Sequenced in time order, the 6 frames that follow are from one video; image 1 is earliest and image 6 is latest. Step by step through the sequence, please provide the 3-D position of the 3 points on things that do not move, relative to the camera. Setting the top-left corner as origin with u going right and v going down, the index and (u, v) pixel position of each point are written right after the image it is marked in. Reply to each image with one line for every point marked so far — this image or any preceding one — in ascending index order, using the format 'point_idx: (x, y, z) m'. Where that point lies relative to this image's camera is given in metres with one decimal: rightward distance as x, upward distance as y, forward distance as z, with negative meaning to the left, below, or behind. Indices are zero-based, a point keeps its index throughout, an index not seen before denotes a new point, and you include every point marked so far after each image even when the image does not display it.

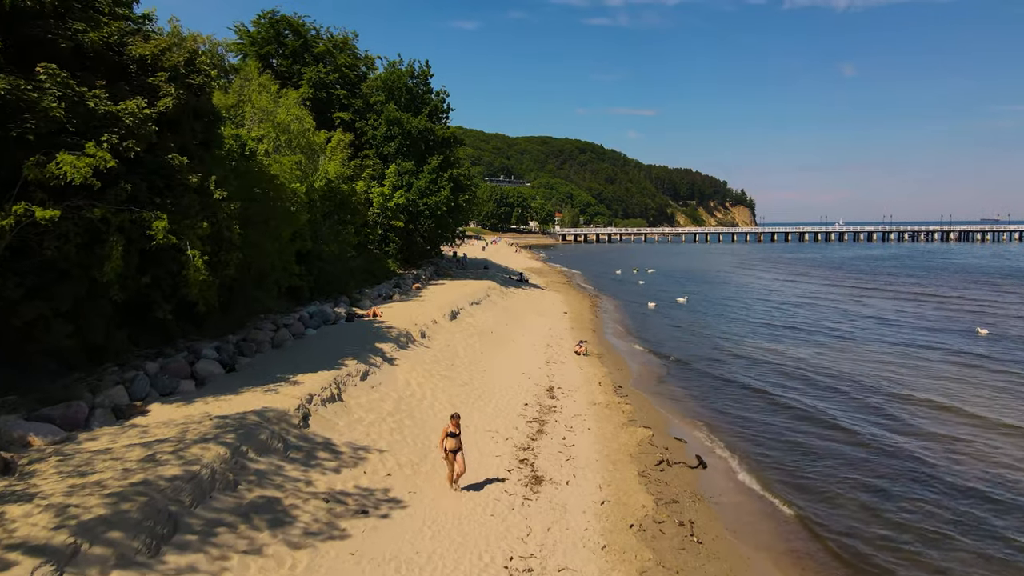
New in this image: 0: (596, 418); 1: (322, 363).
0: (+2.5, -4.0, +13.9) m
1: (-5.8, -2.3, +14.2) m
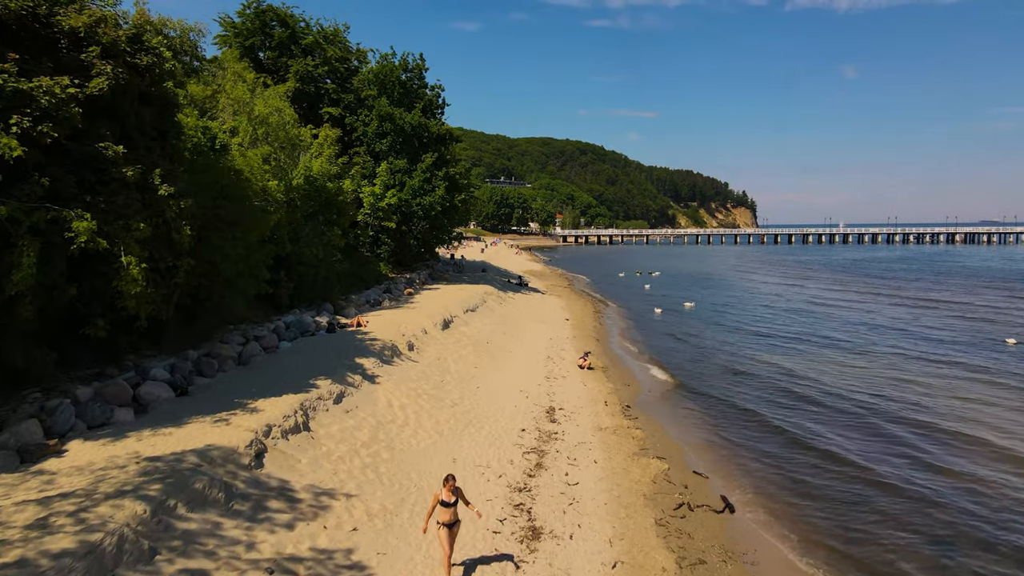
0: (+2.4, -4.2, +12.2) m
1: (-6.0, -2.6, +12.4) m
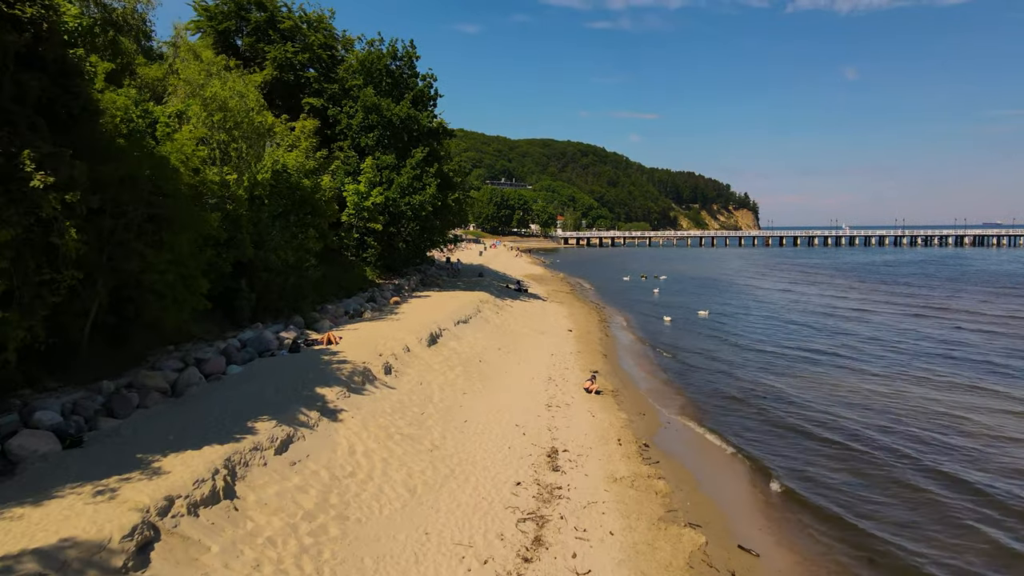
0: (+2.2, -4.6, +9.6) m
1: (-6.1, -2.9, +9.8) m
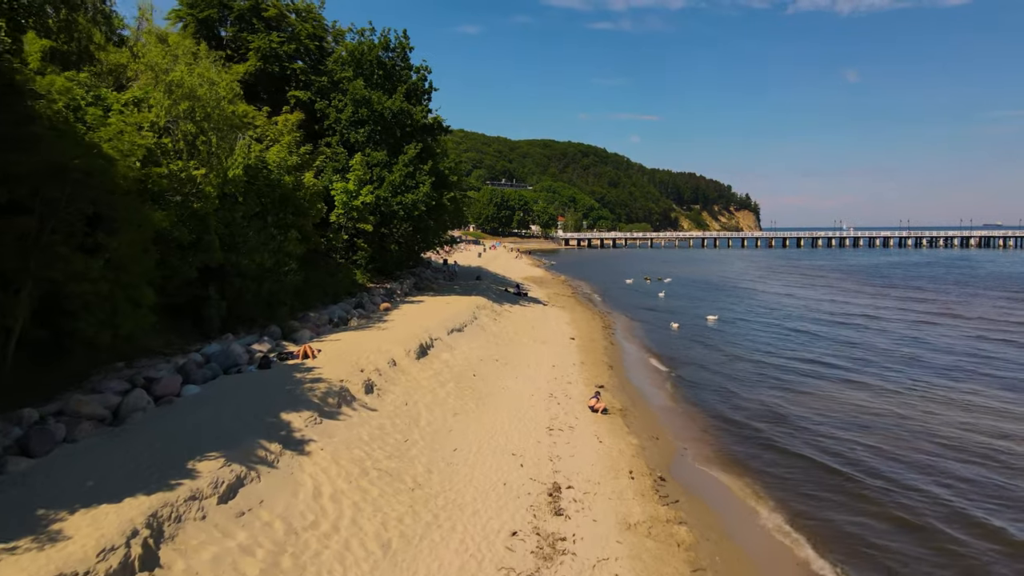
0: (+2.1, -4.8, +7.9) m
1: (-6.2, -3.2, +8.2) m
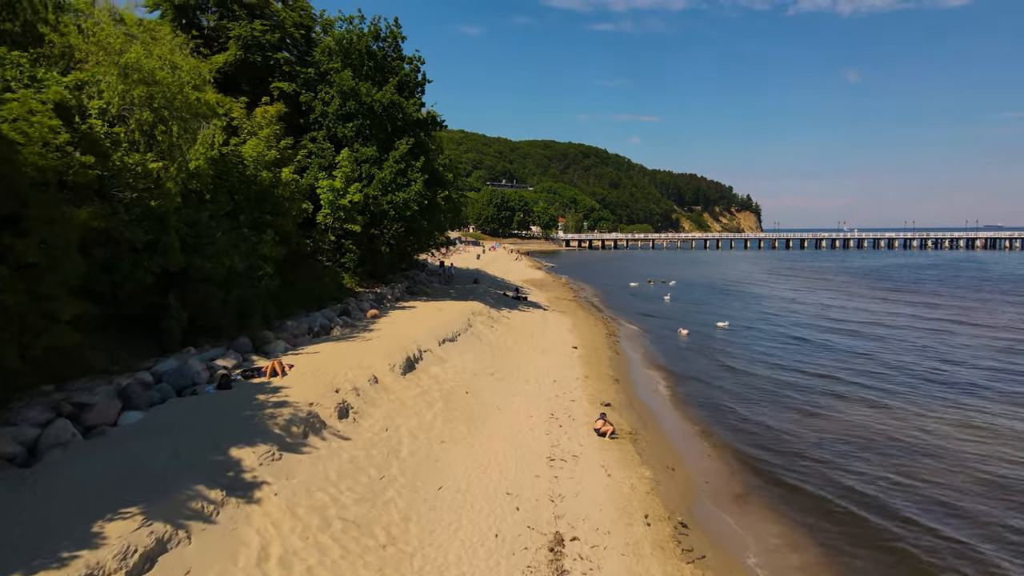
0: (+2.0, -5.1, +6.2) m
1: (-6.4, -3.4, +6.5) m
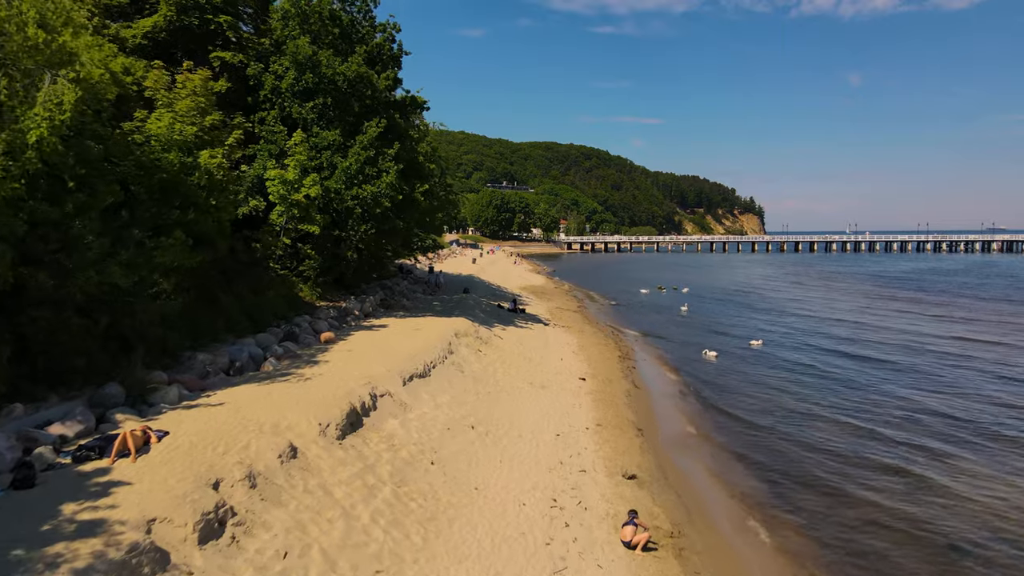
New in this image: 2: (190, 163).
0: (+1.7, -5.6, +1.8) m
1: (-6.7, -3.9, +2.1) m
2: (-10.0, +3.9, +14.3) m
